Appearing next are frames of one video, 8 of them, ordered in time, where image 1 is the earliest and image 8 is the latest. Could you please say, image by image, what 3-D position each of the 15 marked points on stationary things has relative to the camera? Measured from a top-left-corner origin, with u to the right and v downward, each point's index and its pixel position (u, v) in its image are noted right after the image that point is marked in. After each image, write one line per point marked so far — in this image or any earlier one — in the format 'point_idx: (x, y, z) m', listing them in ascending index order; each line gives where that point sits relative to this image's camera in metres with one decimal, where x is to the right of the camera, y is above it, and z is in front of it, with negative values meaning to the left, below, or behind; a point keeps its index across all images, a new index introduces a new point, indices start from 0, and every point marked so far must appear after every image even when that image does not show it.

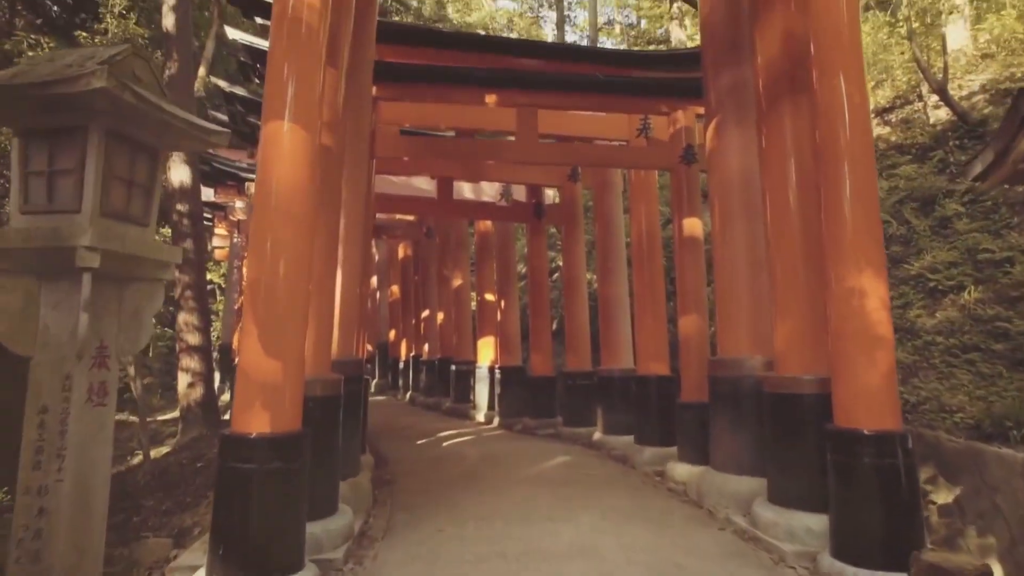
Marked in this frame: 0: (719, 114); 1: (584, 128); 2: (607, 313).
0: (+1.8, +1.5, +6.3) m
1: (+0.8, +1.9, +8.4) m
2: (+1.2, -0.3, +9.5) m
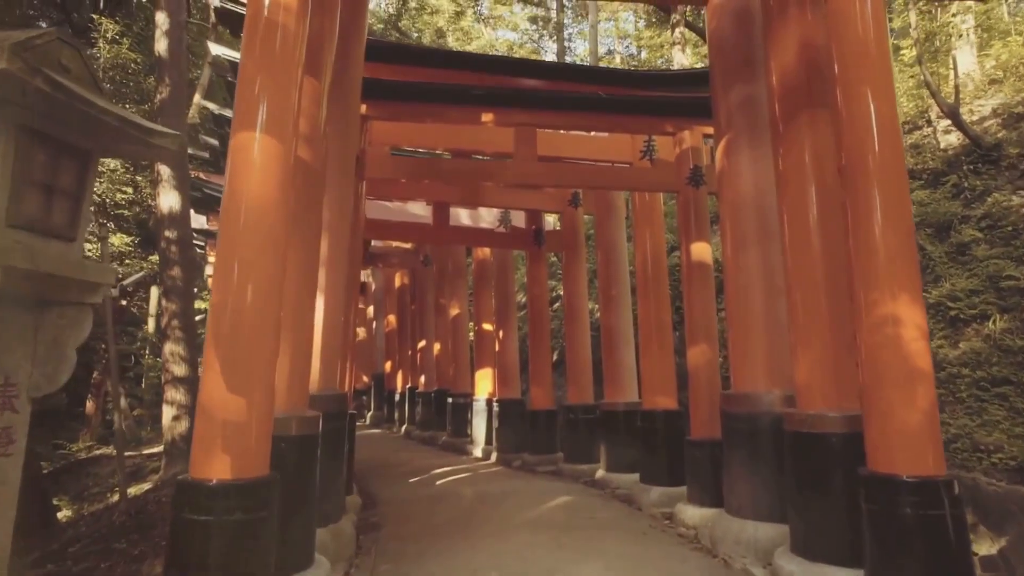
0: (+1.8, +1.3, +5.9) m
1: (+0.8, +1.6, +8.0) m
2: (+1.2, -0.7, +9.0) m
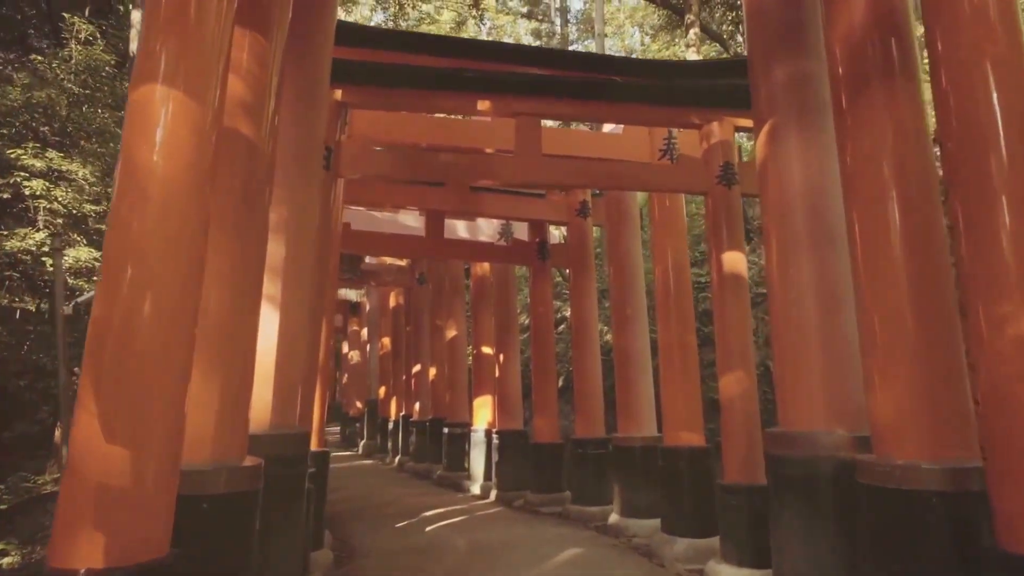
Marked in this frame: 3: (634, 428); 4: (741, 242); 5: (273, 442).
0: (+1.8, +1.2, +4.9) m
1: (+0.8, +1.4, +7.1) m
2: (+1.2, -0.9, +8.0) m
3: (+1.3, -1.5, +7.7) m
4: (+1.9, +0.4, +6.0) m
5: (-1.4, -0.9, +4.3) m
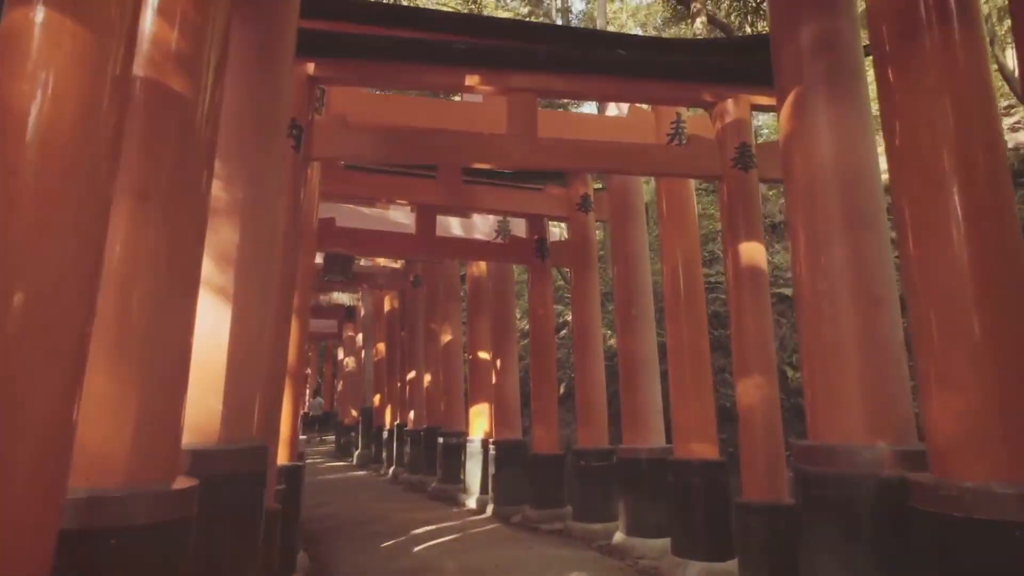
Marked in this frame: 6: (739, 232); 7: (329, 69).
0: (+1.7, +1.2, +4.3) m
1: (+0.8, +1.4, +6.5) m
2: (+1.2, -0.9, +7.3) m
3: (+1.3, -1.5, +7.1) m
4: (+1.9, +0.4, +5.4) m
5: (-1.5, -0.9, +3.7) m
6: (+1.7, +0.4, +5.4) m
7: (-1.3, +1.6, +5.3) m
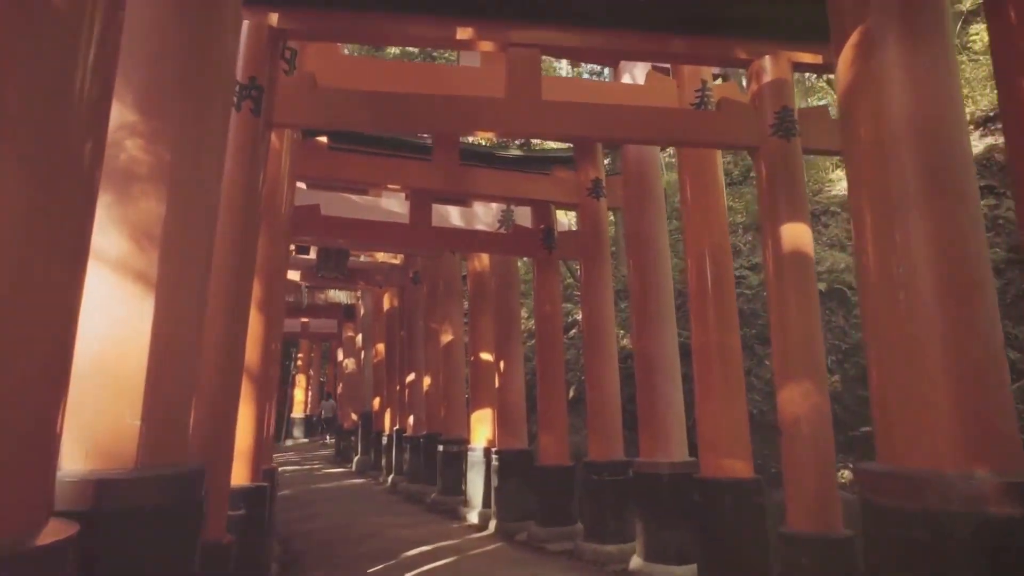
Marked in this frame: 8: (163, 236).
0: (+1.7, +1.3, +3.5) m
1: (+0.8, +1.5, +5.6) m
2: (+1.2, -0.8, +6.5) m
3: (+1.3, -1.4, +6.3) m
4: (+1.9, +0.5, +4.6) m
5: (-1.5, -0.8, +2.9) m
6: (+1.7, +0.5, +4.6) m
7: (-1.3, +1.7, +4.5) m
8: (-1.5, +0.2, +3.1) m
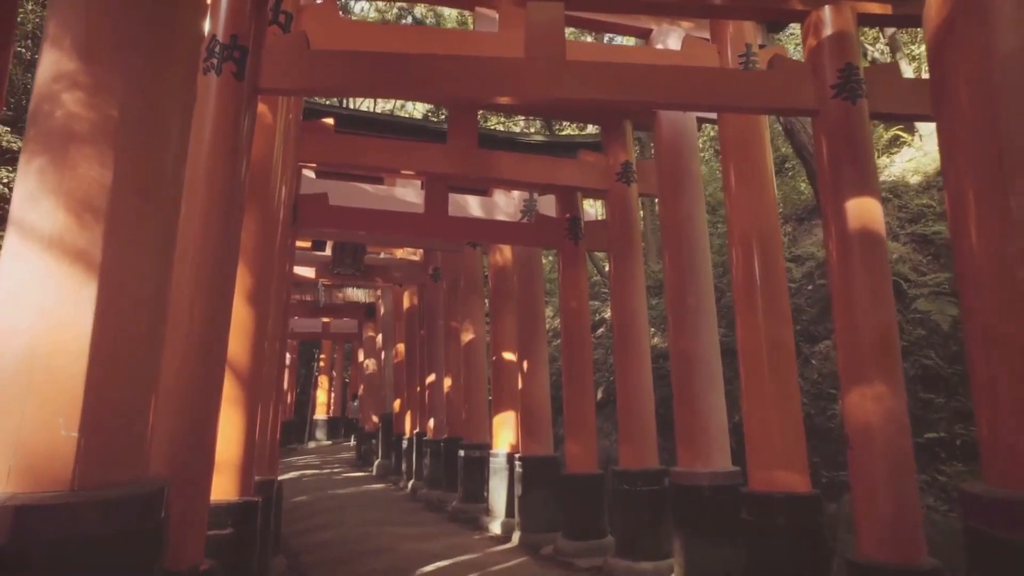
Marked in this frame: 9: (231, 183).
0: (+1.8, +1.4, +2.8) m
1: (+0.9, +1.5, +5.0) m
2: (+1.4, -0.8, +5.9) m
3: (+1.5, -1.3, +5.6) m
4: (+2.0, +0.6, +3.9) m
5: (-1.4, -0.7, +2.4) m
6: (+1.8, +0.6, +3.9) m
7: (-1.2, +1.7, +4.0) m
8: (-1.4, +0.3, +2.6) m
9: (-1.4, +0.5, +3.7) m
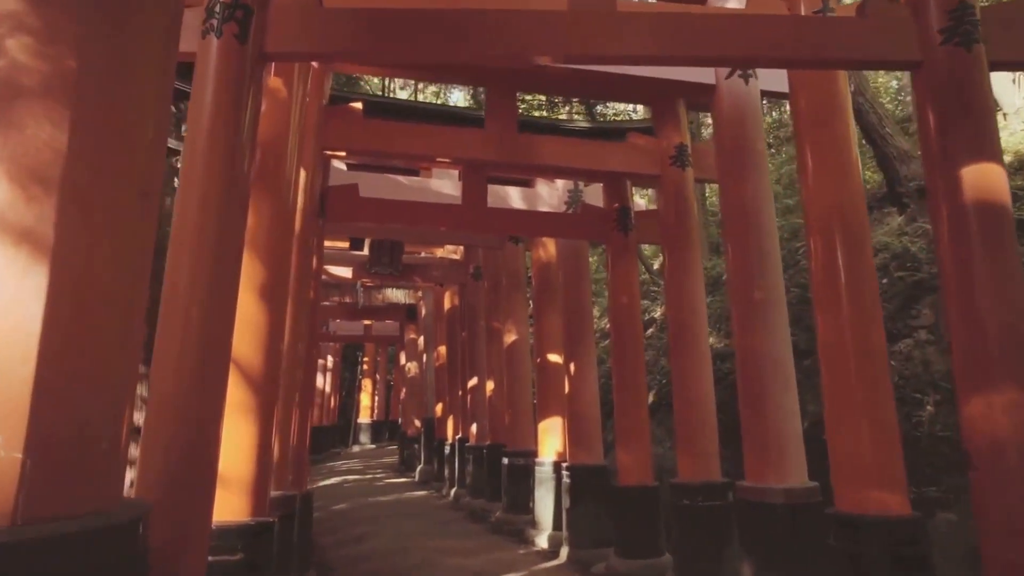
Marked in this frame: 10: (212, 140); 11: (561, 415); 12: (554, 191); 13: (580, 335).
0: (+1.9, +1.4, +2.2) m
1: (+1.2, +1.6, +4.4) m
2: (+1.7, -0.7, +5.2) m
3: (+1.8, -1.3, +5.0) m
4: (+2.2, +0.6, +3.2) m
5: (-1.3, -0.7, +1.9) m
6: (+2.0, +0.6, +3.3) m
7: (-1.0, +1.8, +3.5) m
8: (-1.3, +0.3, +2.1) m
9: (-1.2, +0.6, +3.2) m
10: (-1.3, +0.6, +3.2) m
11: (+0.6, -1.5, +8.7) m
12: (+0.5, +1.1, +8.1) m
13: (+0.8, -0.5, +8.1) m
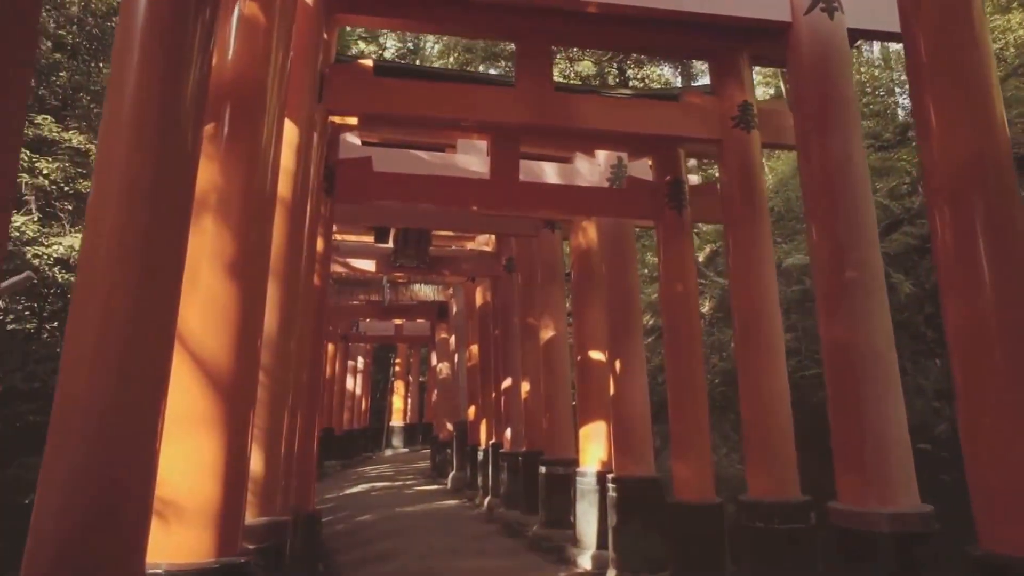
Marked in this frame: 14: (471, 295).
0: (+1.9, +1.6, +1.2) m
1: (+1.4, +1.7, +3.5) m
2: (+2.0, -0.6, +4.3) m
3: (+2.0, -1.2, +4.0) m
4: (+2.3, +0.8, +2.3) m
5: (-1.2, -0.6, +1.1) m
6: (+2.1, +0.8, +2.3) m
7: (-0.9, +1.9, +2.7) m
8: (-1.2, +0.4, +1.3) m
9: (-1.1, +0.7, +2.4) m
10: (-1.2, +0.8, +2.4) m
11: (+1.0, -1.4, +7.8) m
12: (+0.8, +1.2, +7.2) m
13: (+1.1, -0.4, +7.2) m
14: (-0.7, -0.1, +13.3) m
